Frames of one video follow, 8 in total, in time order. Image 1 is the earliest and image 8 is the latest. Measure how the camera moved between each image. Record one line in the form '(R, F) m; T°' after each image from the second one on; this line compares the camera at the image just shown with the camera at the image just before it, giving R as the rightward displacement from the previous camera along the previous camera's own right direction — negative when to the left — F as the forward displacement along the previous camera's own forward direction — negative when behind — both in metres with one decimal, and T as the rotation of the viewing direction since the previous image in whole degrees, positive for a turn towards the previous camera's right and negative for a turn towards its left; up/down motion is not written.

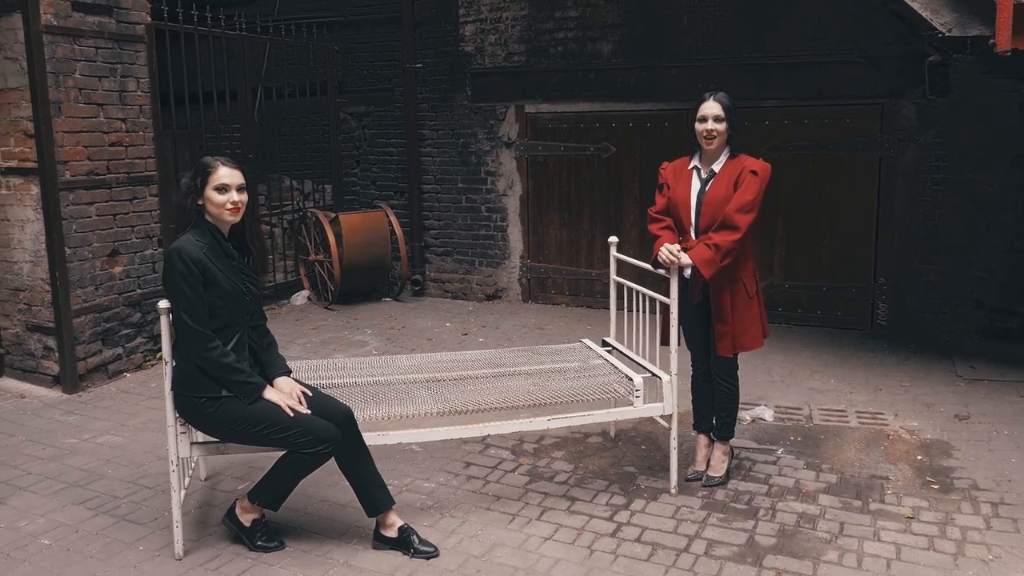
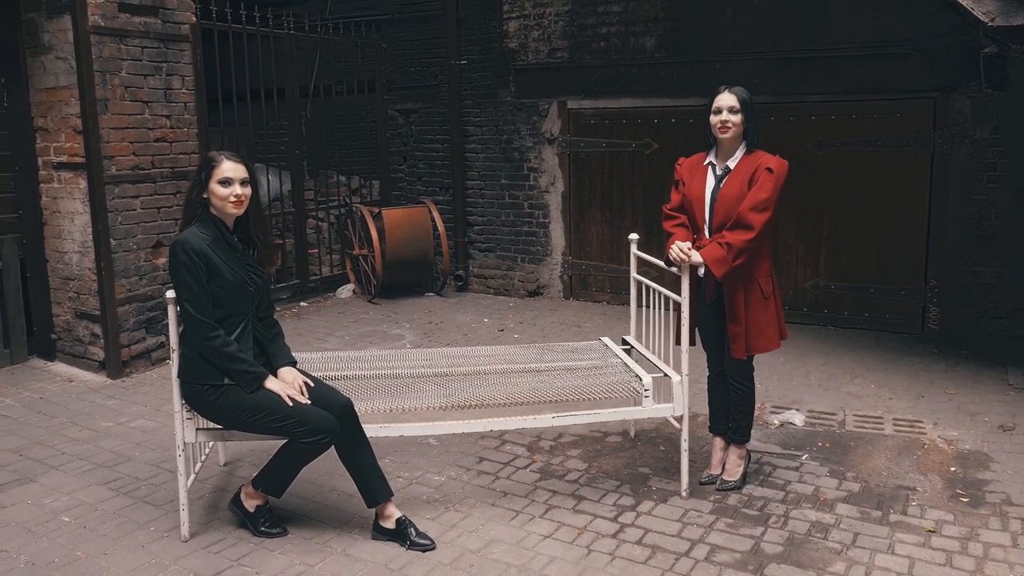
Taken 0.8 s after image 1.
(+0.3, 0.0) m; -5°
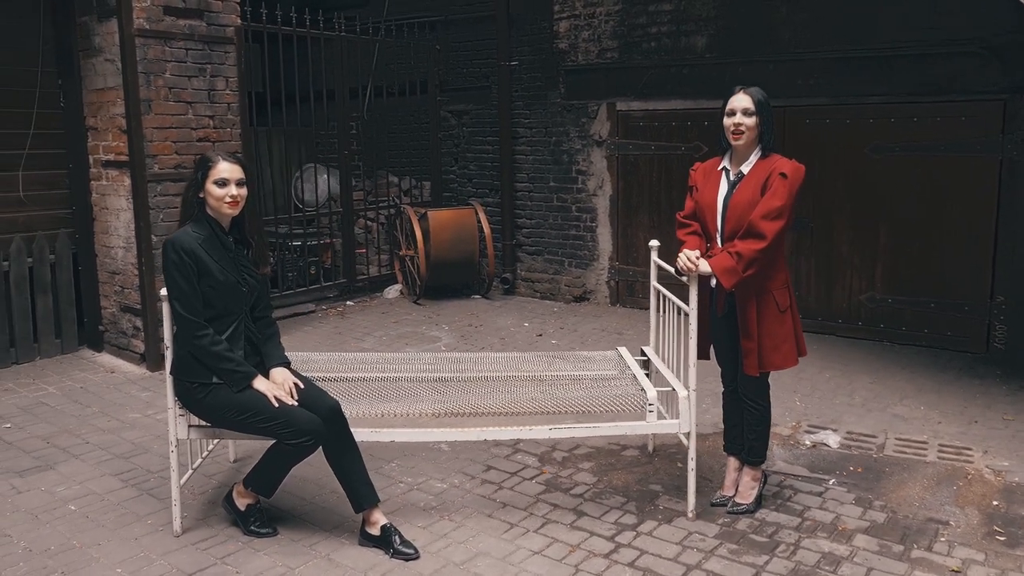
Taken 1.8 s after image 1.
(+0.4, +0.1) m; -6°
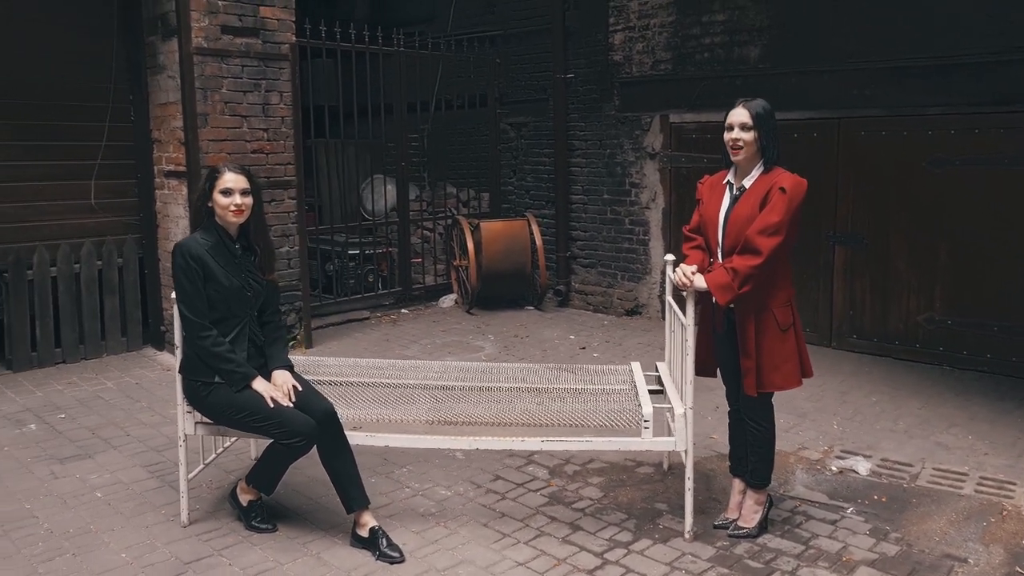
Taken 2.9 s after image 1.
(+0.5, 0.0) m; -7°
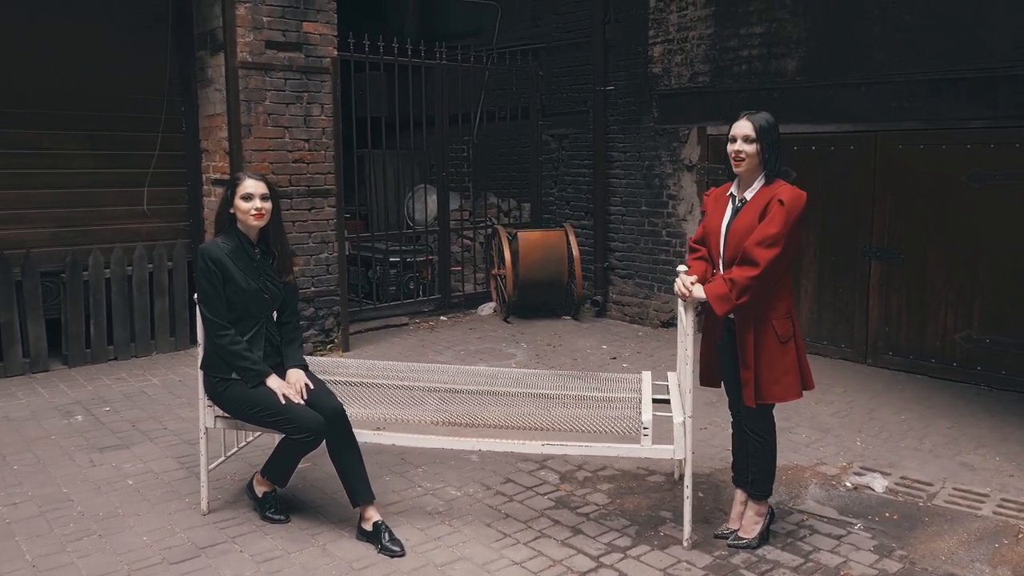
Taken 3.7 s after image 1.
(+0.3, -0.1) m; -5°
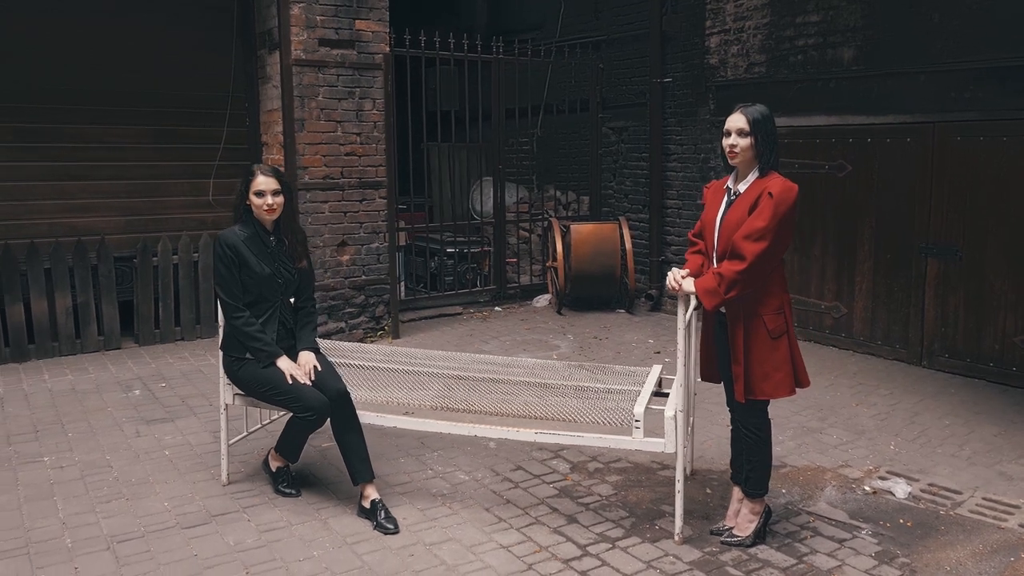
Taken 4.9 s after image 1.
(+0.5, 0.0) m; -7°
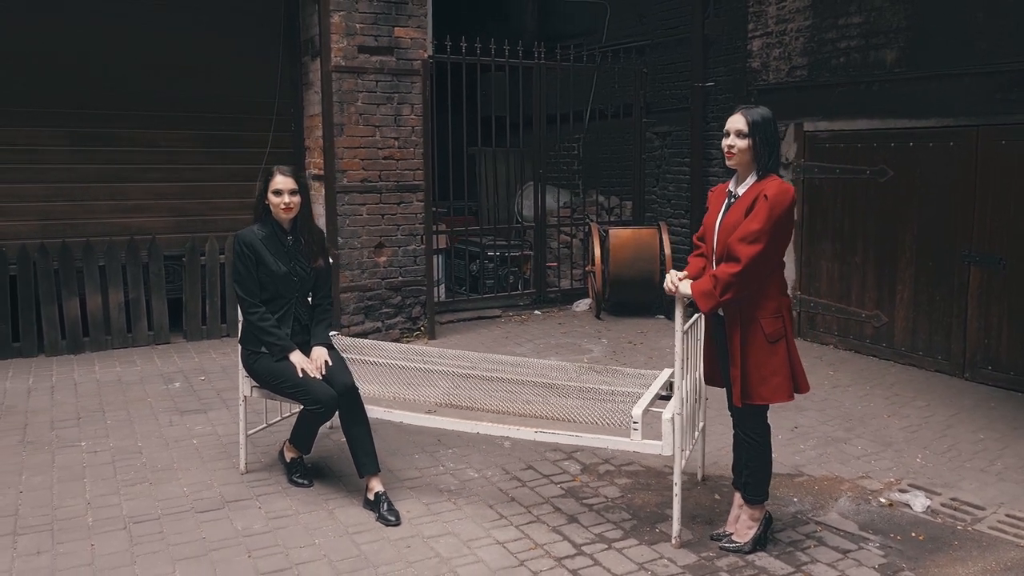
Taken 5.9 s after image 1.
(+0.3, 0.0) m; -5°
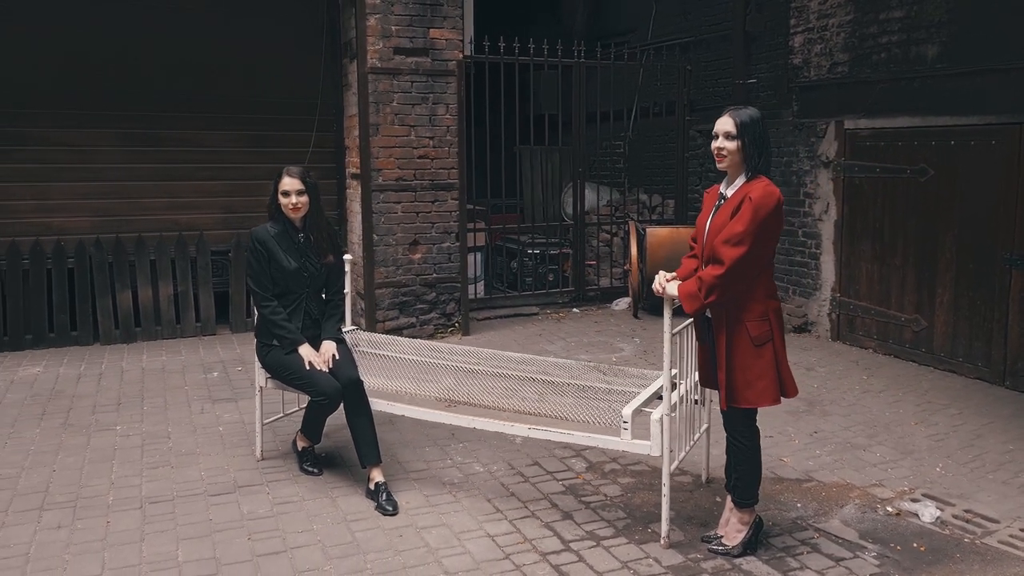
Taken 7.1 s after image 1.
(+0.4, -0.1) m; -5°
